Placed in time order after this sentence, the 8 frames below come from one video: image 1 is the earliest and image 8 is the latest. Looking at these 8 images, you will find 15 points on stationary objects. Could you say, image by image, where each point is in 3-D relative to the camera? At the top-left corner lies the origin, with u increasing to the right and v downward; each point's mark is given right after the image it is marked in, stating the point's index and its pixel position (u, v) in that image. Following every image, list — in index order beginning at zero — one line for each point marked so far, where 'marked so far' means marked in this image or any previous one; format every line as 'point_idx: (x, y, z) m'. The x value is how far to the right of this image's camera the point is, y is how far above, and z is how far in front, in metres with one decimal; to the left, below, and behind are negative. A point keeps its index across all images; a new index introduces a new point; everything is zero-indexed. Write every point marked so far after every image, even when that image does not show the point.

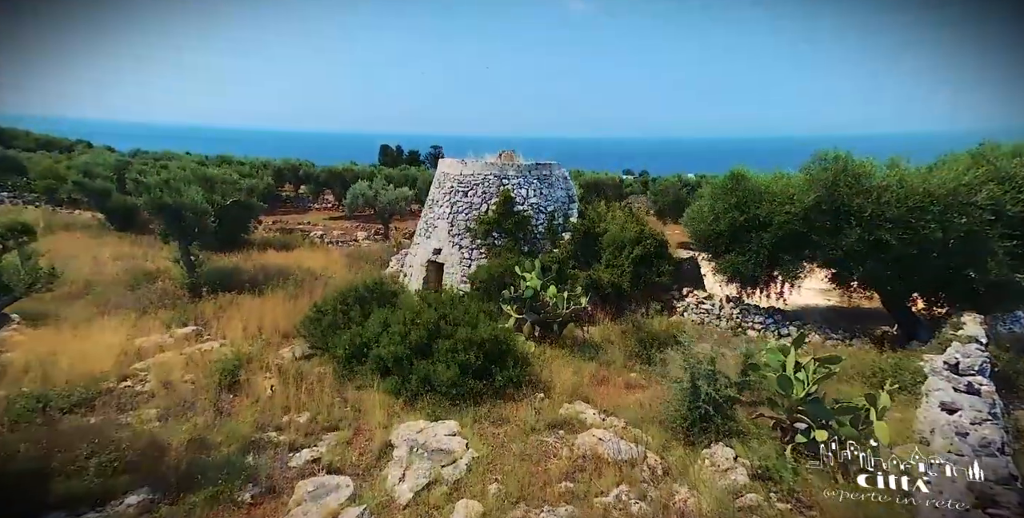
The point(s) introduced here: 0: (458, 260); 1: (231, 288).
0: (-1.3, -0.1, +16.5) m
1: (-6.4, -0.7, +15.5) m
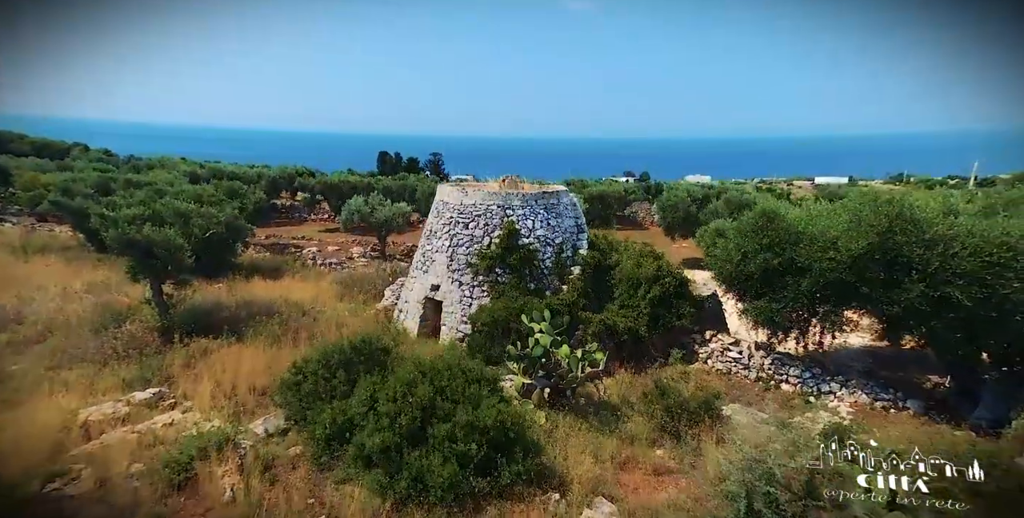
0: (-1.2, -0.9, +15.0) m
1: (-6.3, -1.6, +14.1) m
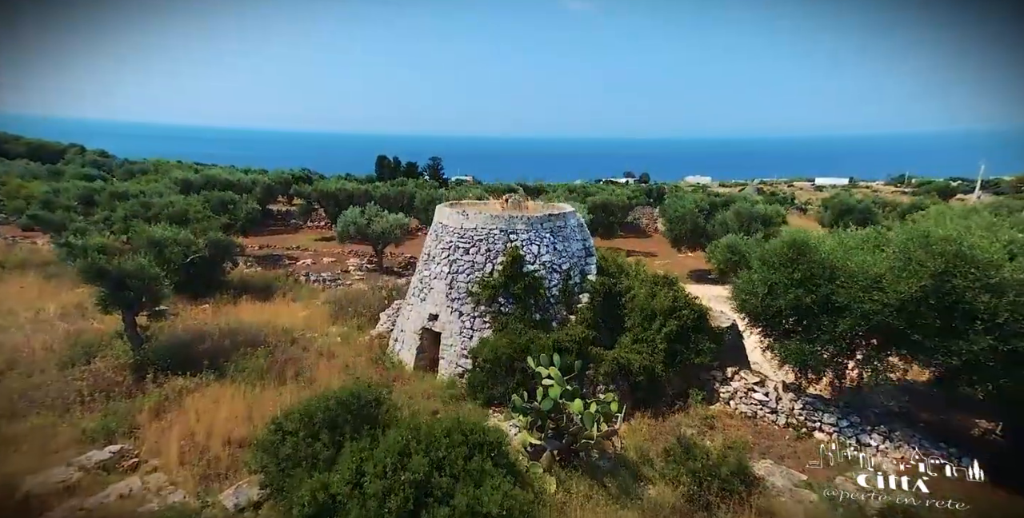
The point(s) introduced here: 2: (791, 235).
0: (-1.1, -1.5, +13.9) m
1: (-6.2, -2.1, +12.9) m
2: (+6.1, +0.2, +14.7) m
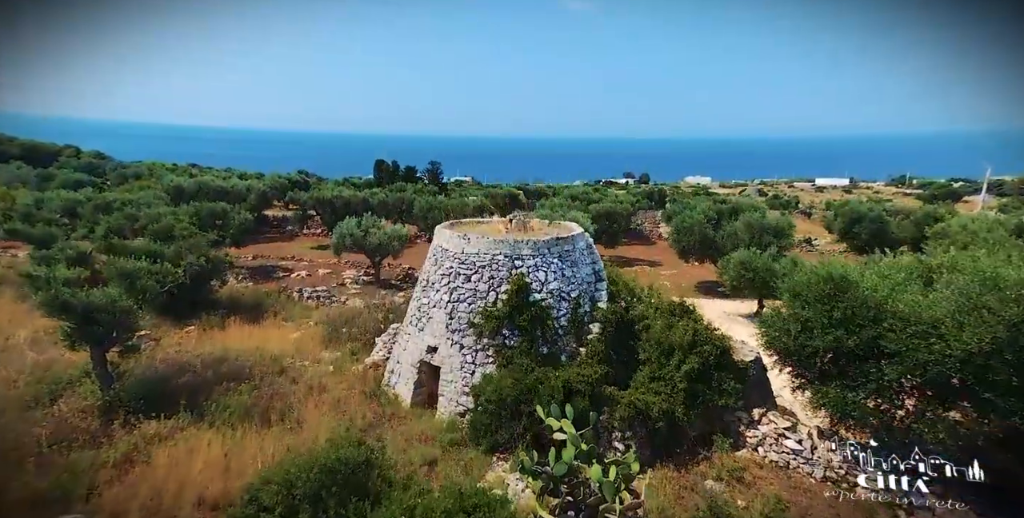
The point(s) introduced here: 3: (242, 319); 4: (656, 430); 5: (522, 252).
0: (-1.0, -2.0, +12.8) m
1: (-6.1, -2.7, +11.8) m
2: (+6.2, -0.3, +13.6) m
3: (-7.8, -1.7, +19.5) m
4: (+2.3, -2.8, +11.0) m
5: (+0.2, +0.1, +13.1) m
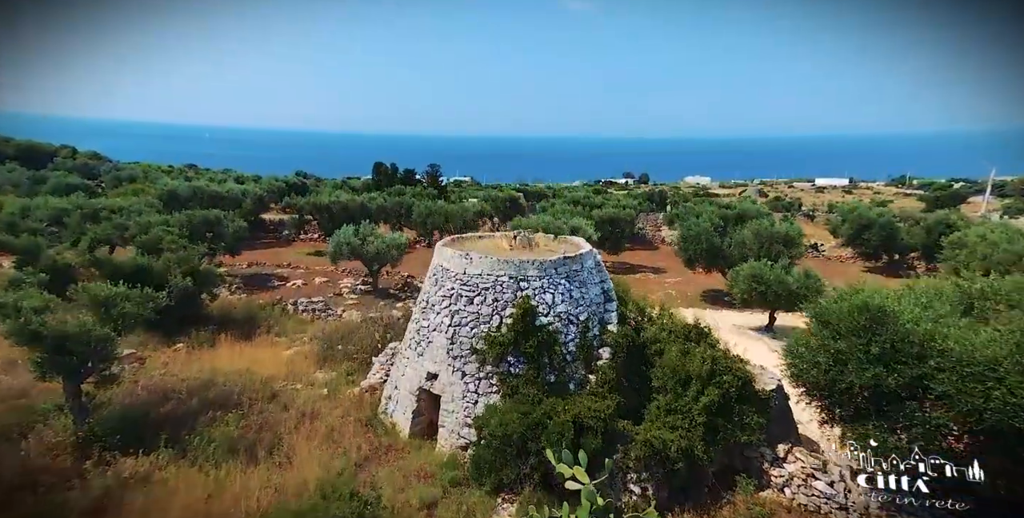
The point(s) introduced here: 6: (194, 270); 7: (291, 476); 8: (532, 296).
0: (-0.9, -2.4, +12.0) m
1: (-6.1, -3.0, +11.0) m
2: (+6.2, -0.7, +12.8) m
3: (-7.7, -2.1, +18.7) m
4: (+2.4, -3.2, +10.2) m
5: (+0.3, -0.3, +12.3) m
6: (-9.0, -0.3, +19.3) m
7: (-3.4, -3.4, +10.6) m
8: (+0.4, -0.7, +12.2) m
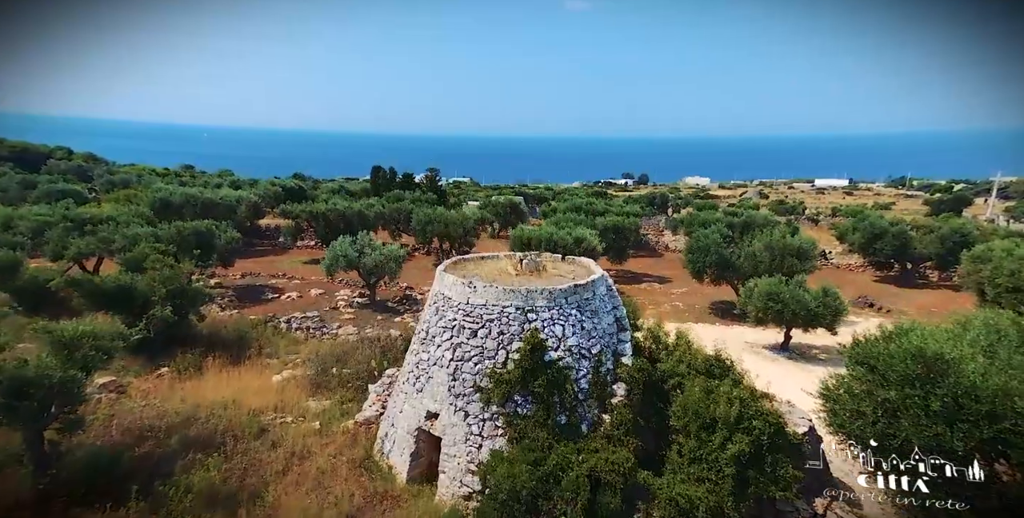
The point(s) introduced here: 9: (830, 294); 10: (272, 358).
0: (-0.8, -2.9, +11.0) m
1: (-5.9, -3.5, +10.0) m
2: (+6.4, -1.2, +11.8) m
3: (-7.6, -2.6, +17.7) m
4: (+2.5, -3.7, +9.2) m
5: (+0.4, -0.7, +11.3) m
6: (-8.9, -0.8, +18.2) m
7: (-3.3, -3.9, +9.5) m
8: (+0.5, -1.2, +11.2) m
9: (+9.3, -1.0, +19.8) m
10: (-6.6, -2.7, +18.7) m
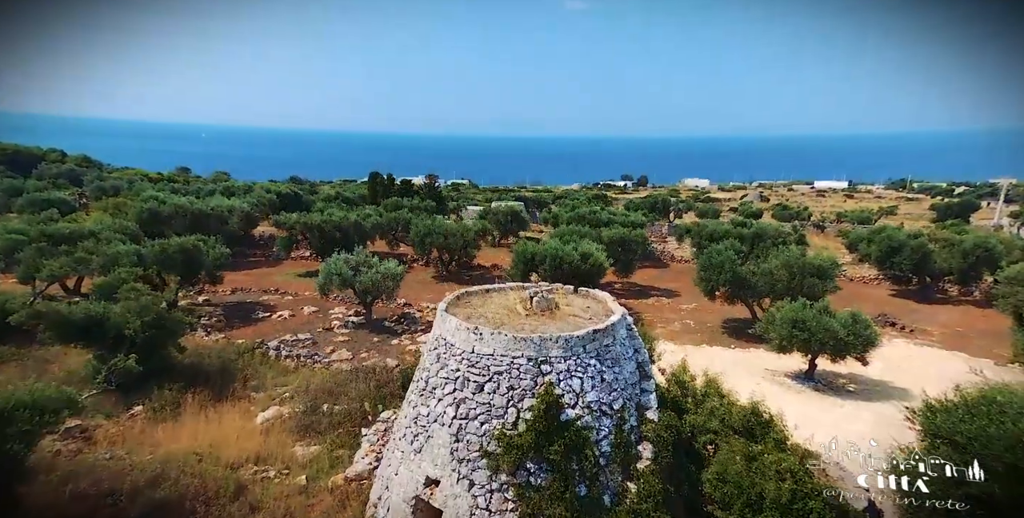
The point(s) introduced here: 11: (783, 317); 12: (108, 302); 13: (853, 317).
0: (-0.6, -3.5, +9.5) m
1: (-5.8, -4.2, +8.6) m
2: (+6.5, -1.8, +10.4) m
3: (-7.4, -3.3, +16.3) m
4: (+2.7, -4.3, +7.8) m
5: (+0.6, -1.4, +9.9) m
6: (-8.8, -1.5, +16.8) m
7: (-3.2, -4.5, +8.1) m
8: (+0.6, -1.8, +9.8) m
9: (+9.4, -1.7, +18.4) m
10: (-6.5, -3.4, +17.3) m
11: (+7.6, -1.6, +18.9) m
12: (-10.1, -1.1, +16.9) m
13: (+9.3, -1.6, +18.4) m
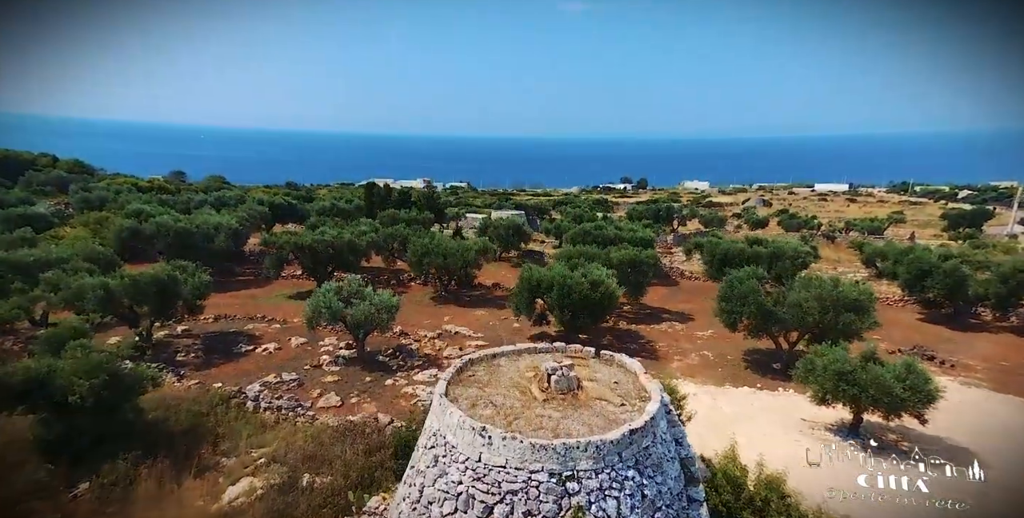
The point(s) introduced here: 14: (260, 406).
0: (-0.4, -4.5, +7.3) m
1: (-5.6, -5.2, +6.4) m
2: (+6.7, -2.9, +8.2) m
3: (-7.2, -4.3, +14.1) m
4: (+2.9, -5.3, +5.6) m
5: (+0.8, -2.4, +7.7) m
6: (-8.6, -2.5, +14.6) m
7: (-3.0, -5.5, +5.9) m
8: (+0.8, -2.8, +7.6) m
9: (+9.6, -2.7, +16.2) m
10: (-6.3, -4.4, +15.0) m
11: (+7.8, -2.7, +16.8) m
12: (-9.9, -2.1, +14.7) m
13: (+9.5, -2.6, +16.2) m
14: (-6.8, -4.0, +18.1) m
